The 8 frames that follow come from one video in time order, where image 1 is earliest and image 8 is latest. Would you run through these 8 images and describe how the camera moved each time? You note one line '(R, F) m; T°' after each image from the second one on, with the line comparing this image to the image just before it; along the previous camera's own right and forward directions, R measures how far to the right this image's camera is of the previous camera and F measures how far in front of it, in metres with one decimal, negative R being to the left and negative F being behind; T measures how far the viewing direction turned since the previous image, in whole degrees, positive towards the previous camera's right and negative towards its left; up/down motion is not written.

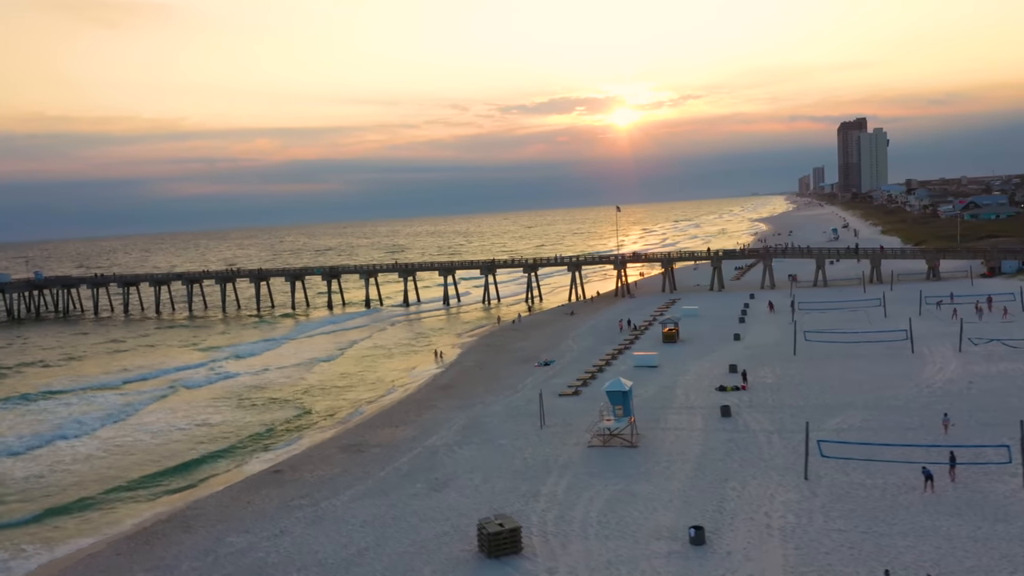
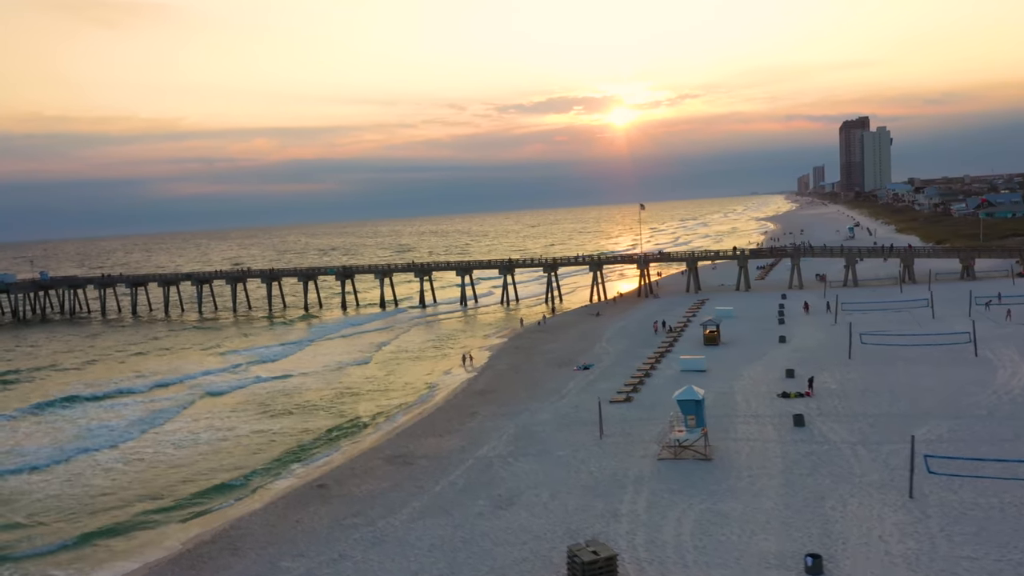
(-1.6, +1.4) m; 0°
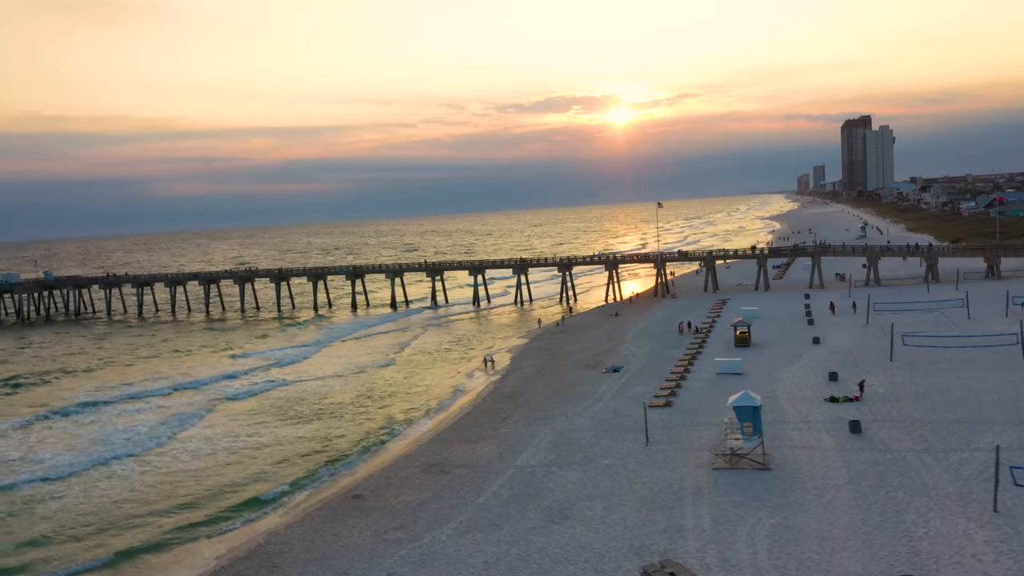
(-1.1, +0.9) m; 0°
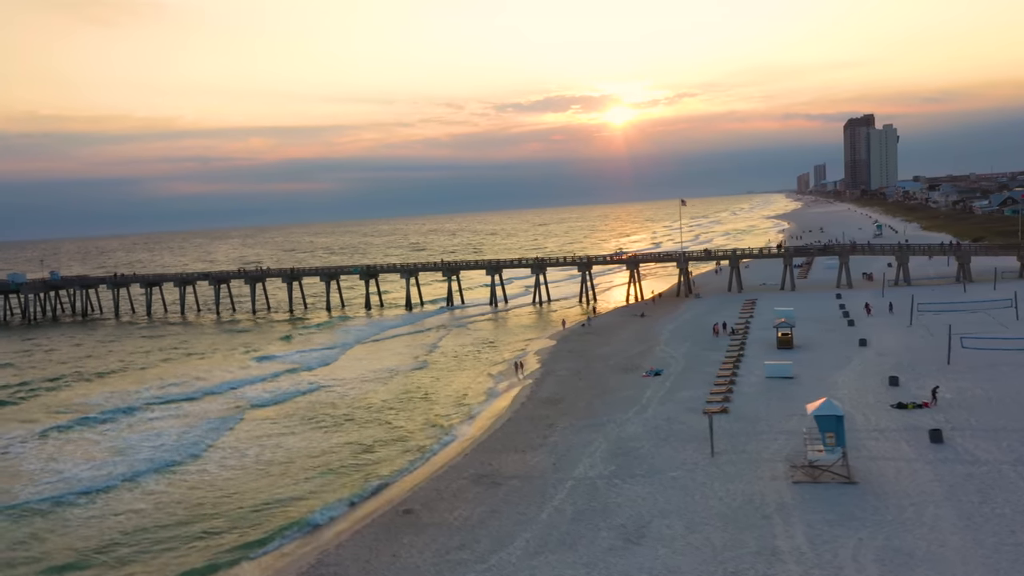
(-1.4, +1.2) m; 0°
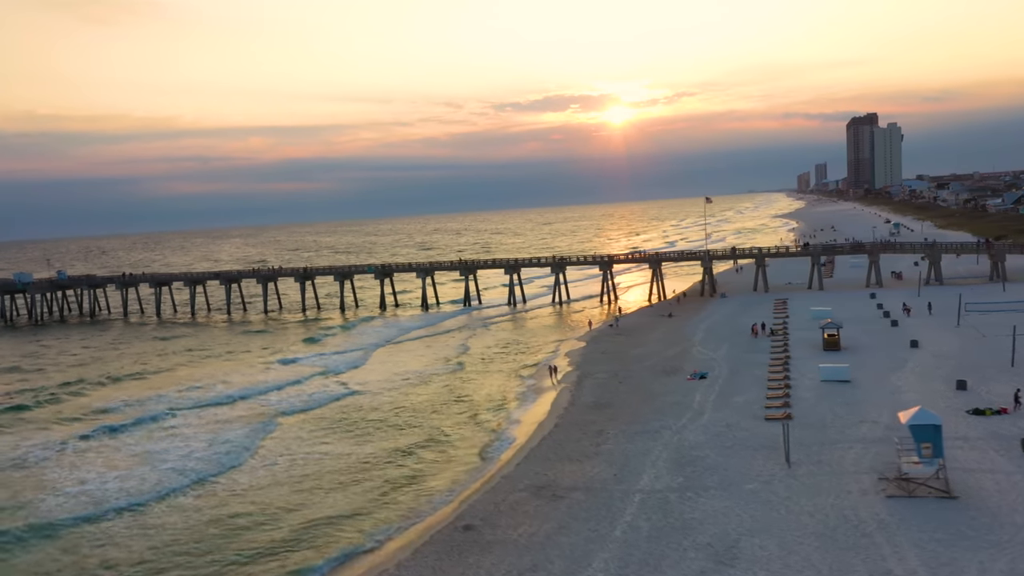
(-1.4, +1.2) m; 0°
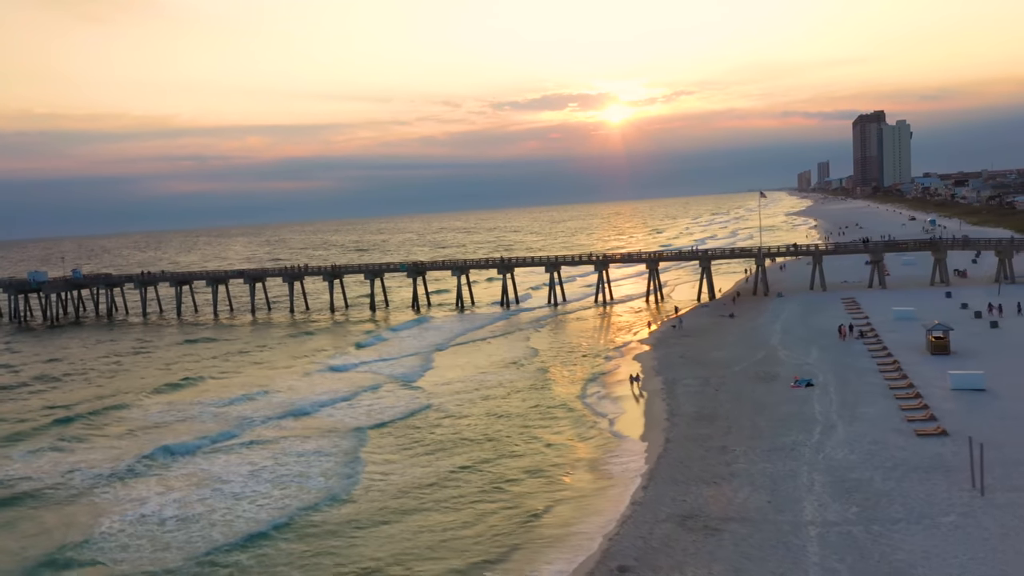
(-2.9, +2.4) m; 0°
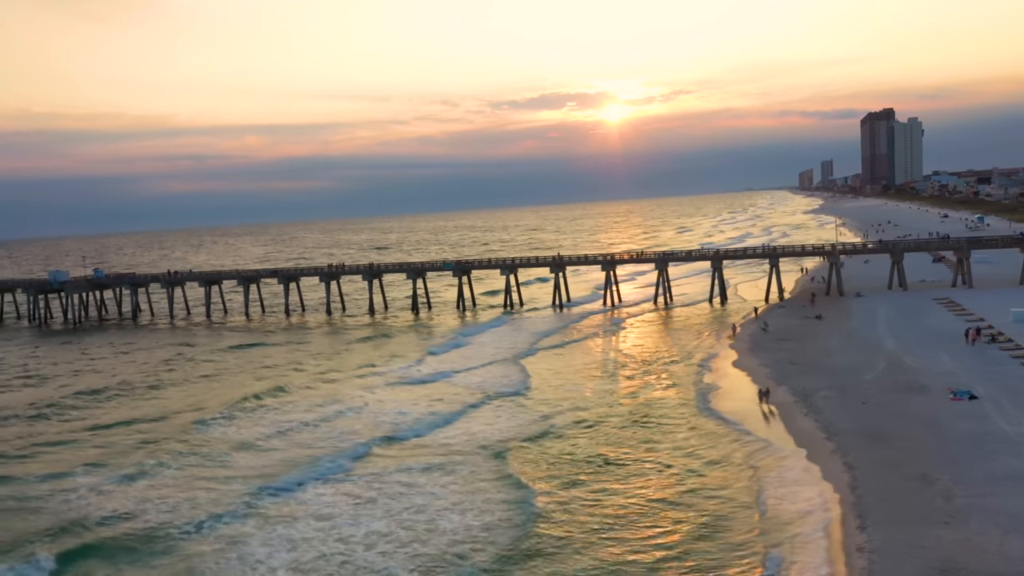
(-3.6, +2.9) m; 0°
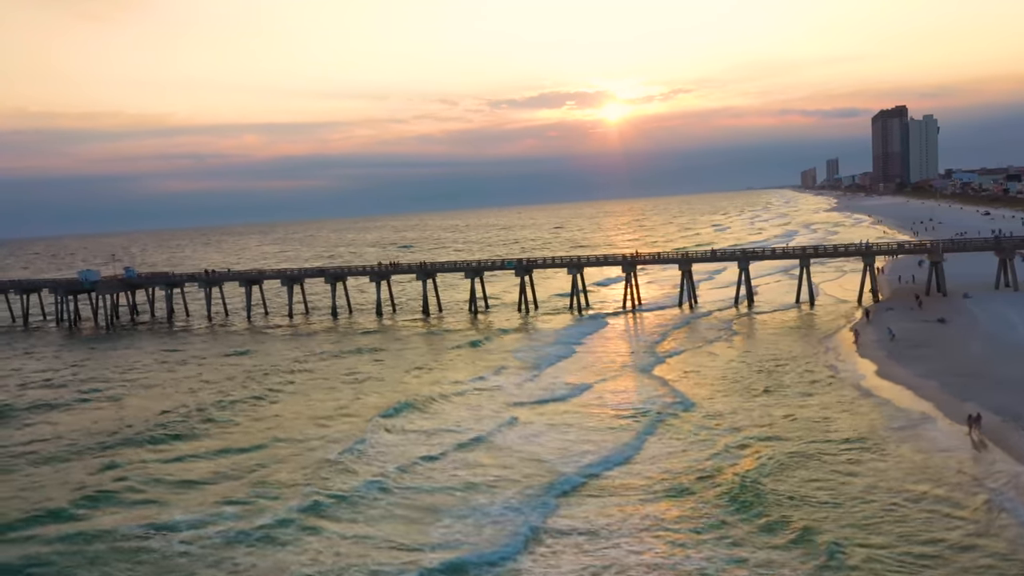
(-4.3, +3.4) m; 0°
